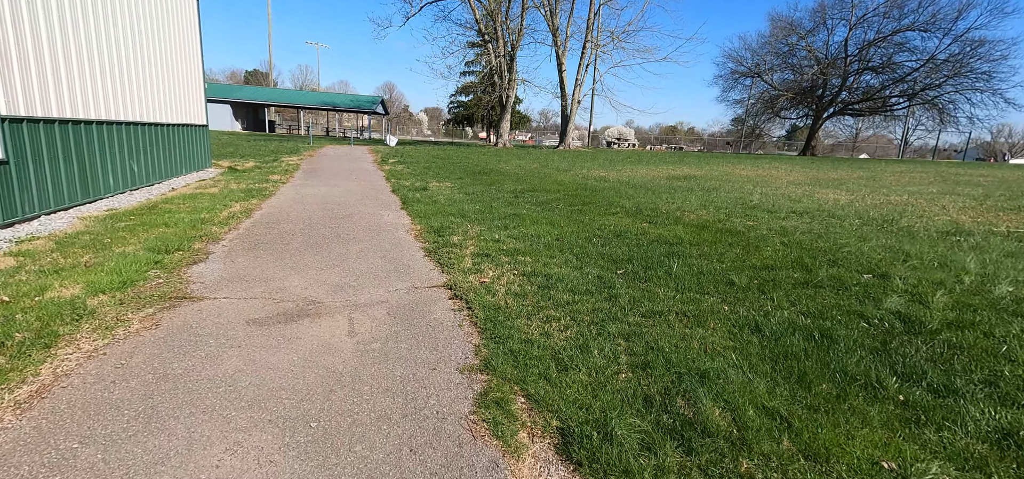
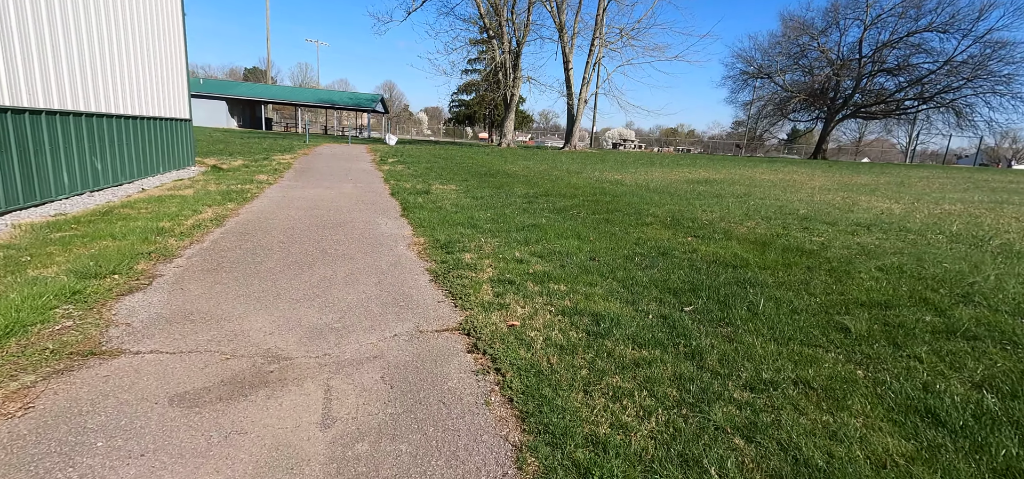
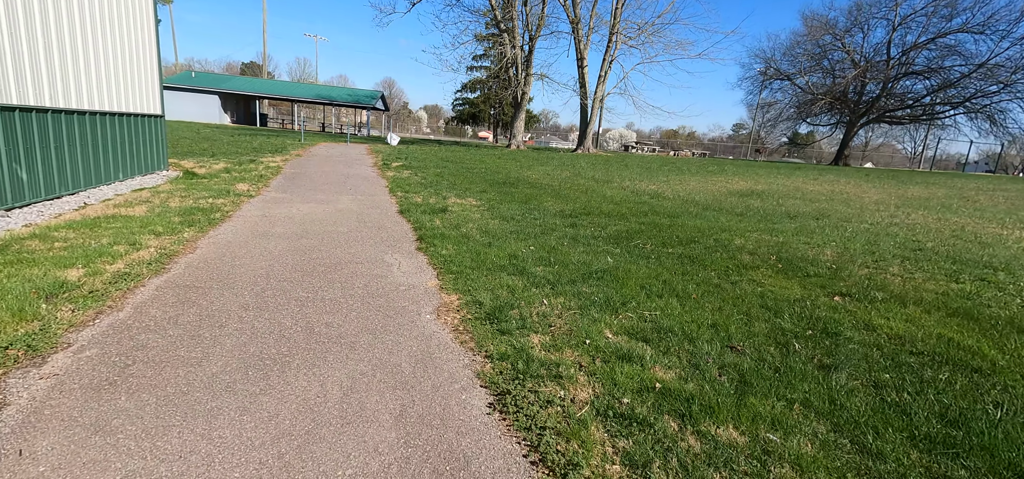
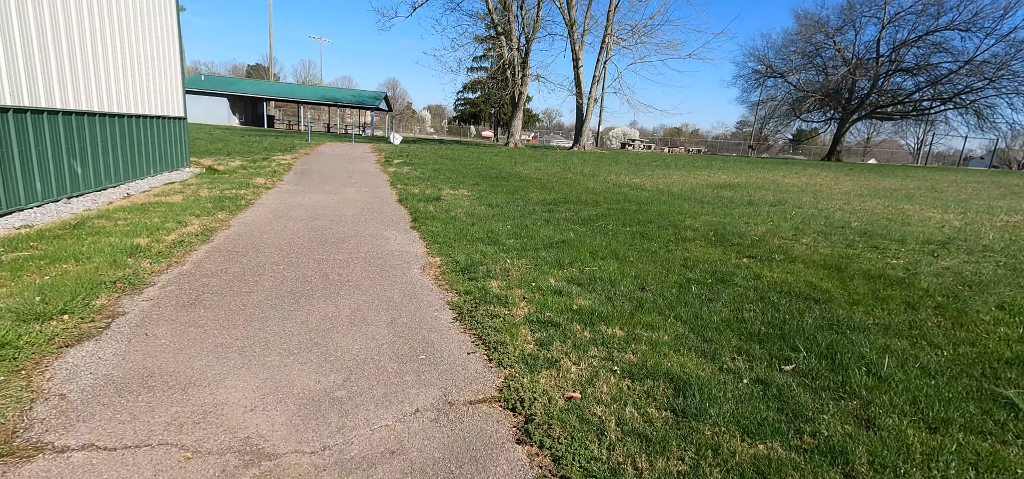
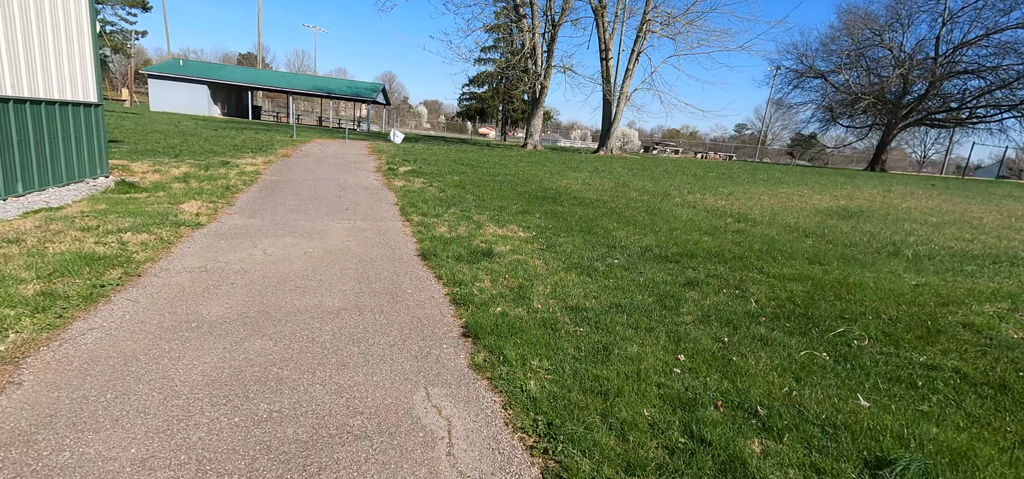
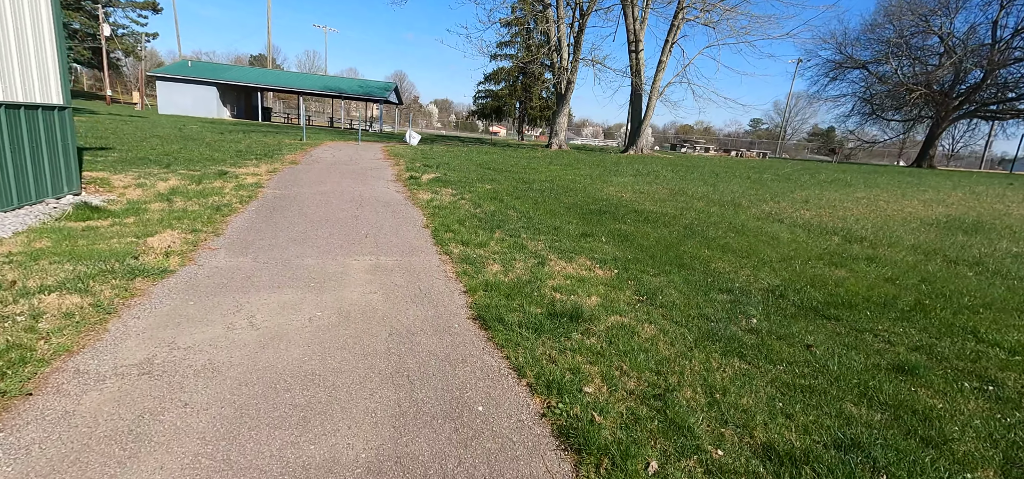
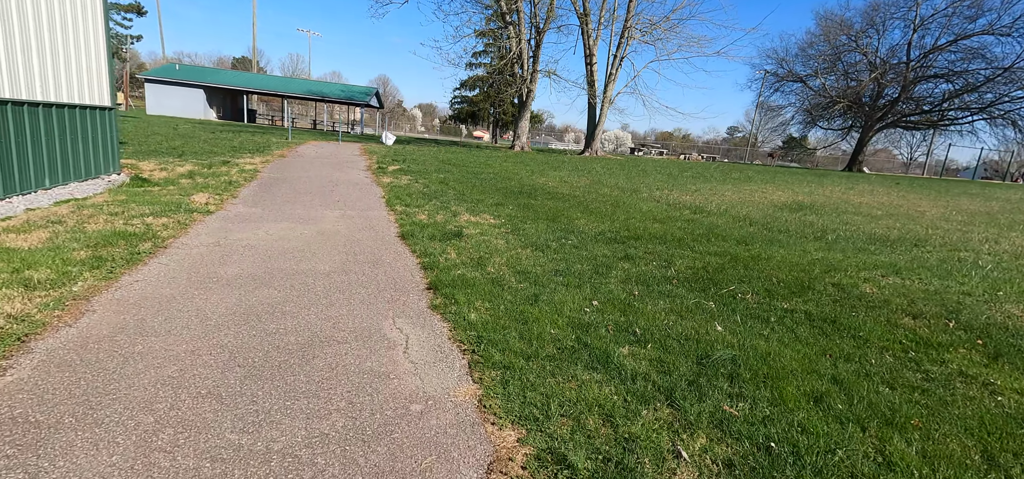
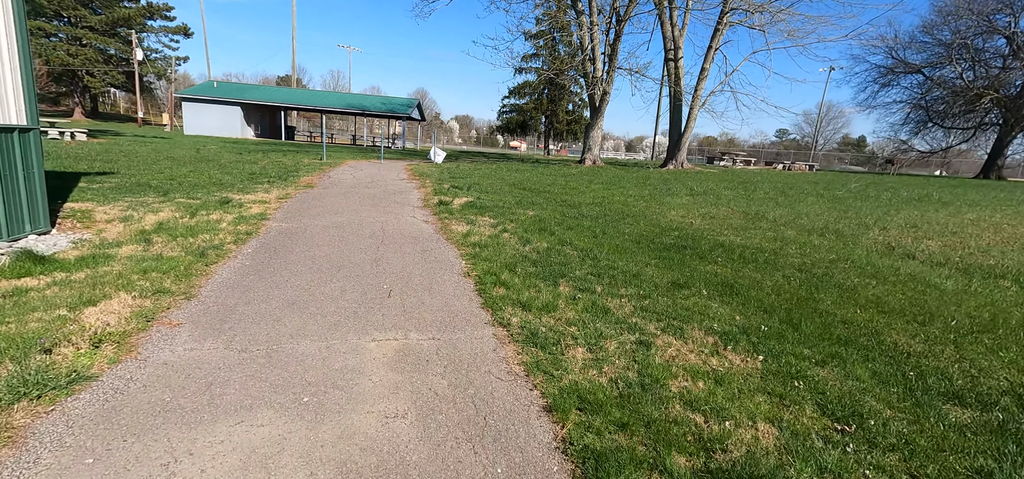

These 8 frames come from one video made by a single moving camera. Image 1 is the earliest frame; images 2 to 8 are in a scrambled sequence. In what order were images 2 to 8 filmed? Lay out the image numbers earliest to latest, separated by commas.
2, 4, 3, 7, 5, 6, 8
